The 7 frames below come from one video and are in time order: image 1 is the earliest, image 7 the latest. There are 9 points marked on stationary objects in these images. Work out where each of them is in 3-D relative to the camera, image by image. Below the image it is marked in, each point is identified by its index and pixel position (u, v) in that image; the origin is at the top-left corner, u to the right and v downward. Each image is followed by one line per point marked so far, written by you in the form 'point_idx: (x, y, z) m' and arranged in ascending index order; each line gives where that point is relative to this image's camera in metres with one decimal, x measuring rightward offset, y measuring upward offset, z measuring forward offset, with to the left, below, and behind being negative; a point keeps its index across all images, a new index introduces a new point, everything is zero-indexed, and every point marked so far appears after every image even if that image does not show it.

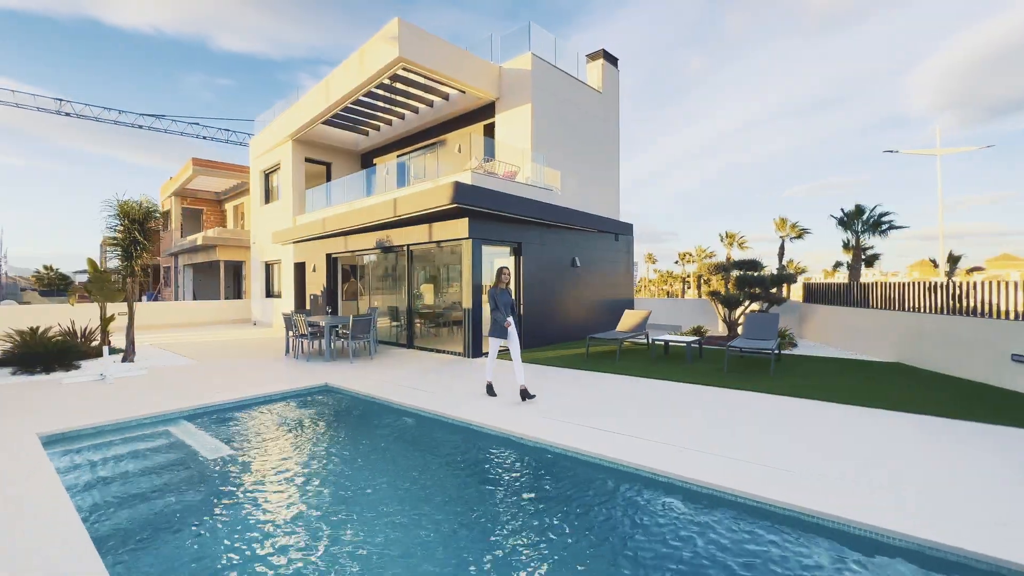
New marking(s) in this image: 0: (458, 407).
0: (-0.6, -1.4, +5.9) m
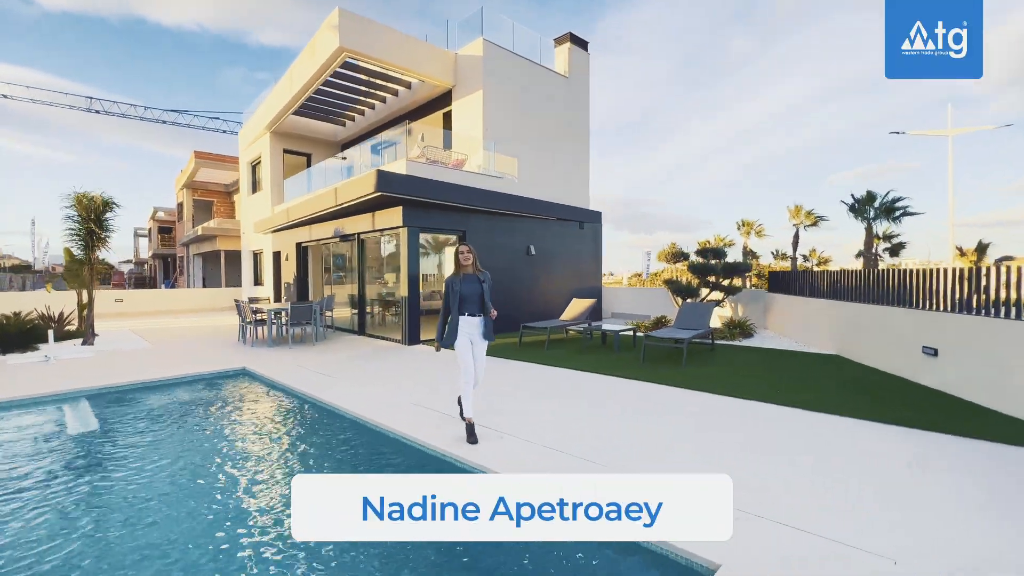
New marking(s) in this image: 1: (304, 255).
0: (-2.0, -1.3, +6.0) m
1: (-5.8, +0.9, +12.7) m
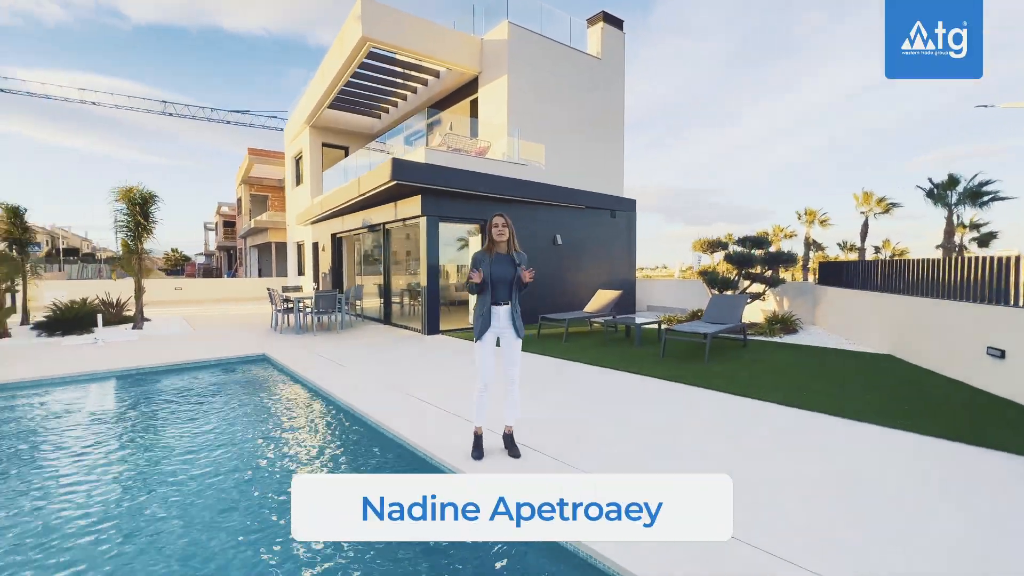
0: (-1.9, -1.1, +6.0) m
1: (-5.0, +1.2, +13.0) m
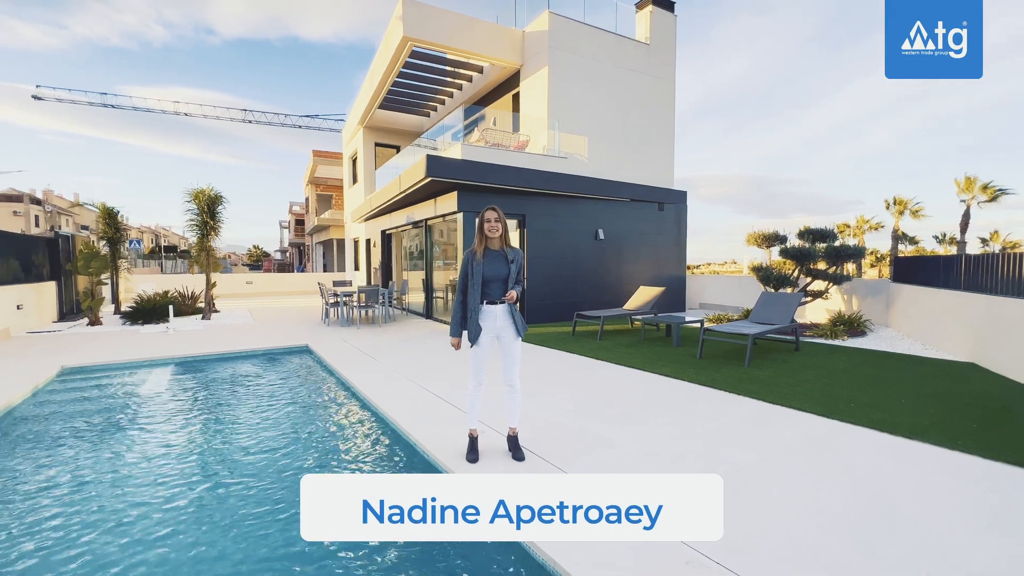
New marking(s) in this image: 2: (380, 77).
0: (-1.5, -1.1, +6.2) m
1: (-3.7, +1.4, +13.5) m
2: (-3.4, +5.4, +11.6) m
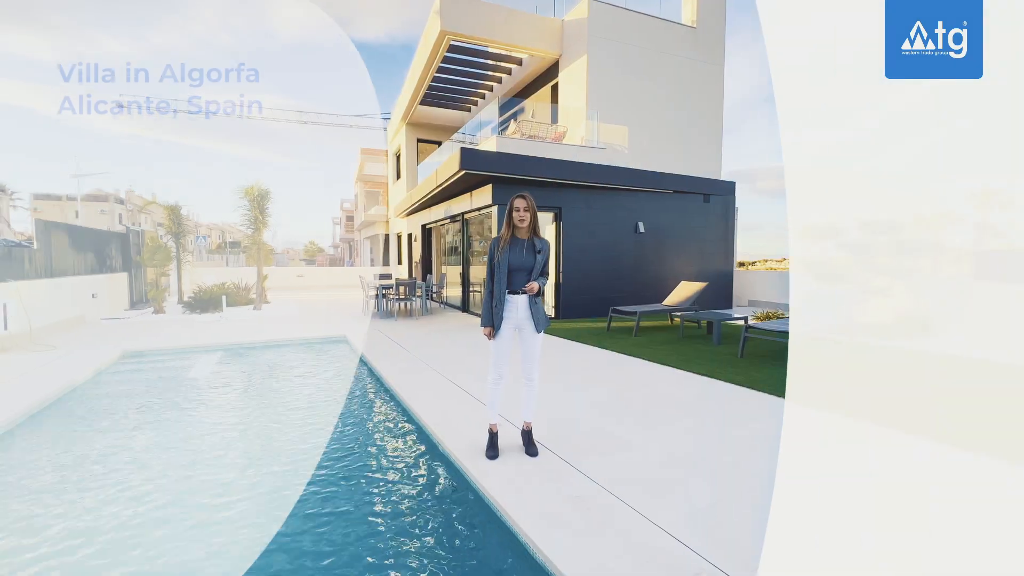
0: (-1.1, -1.0, +6.2) m
1: (-2.5, +1.5, +13.7) m
2: (-2.4, +5.6, +11.8) m
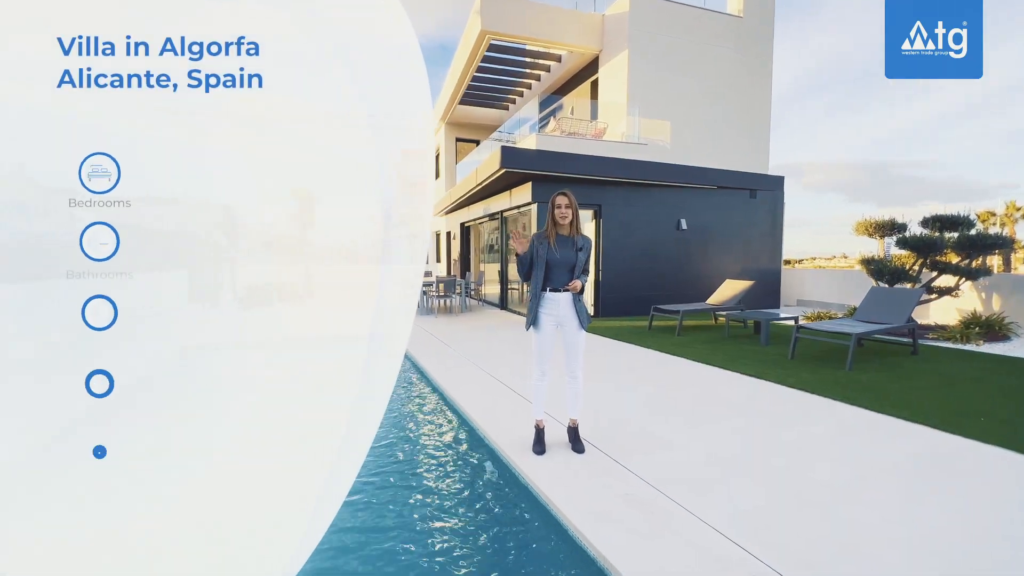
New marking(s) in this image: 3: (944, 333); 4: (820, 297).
0: (-0.5, -0.9, +6.3) m
1: (-1.4, +1.6, +13.8) m
2: (-1.4, +5.6, +11.9) m
3: (+6.8, -0.7, +7.1) m
4: (+7.4, -0.2, +10.9) m
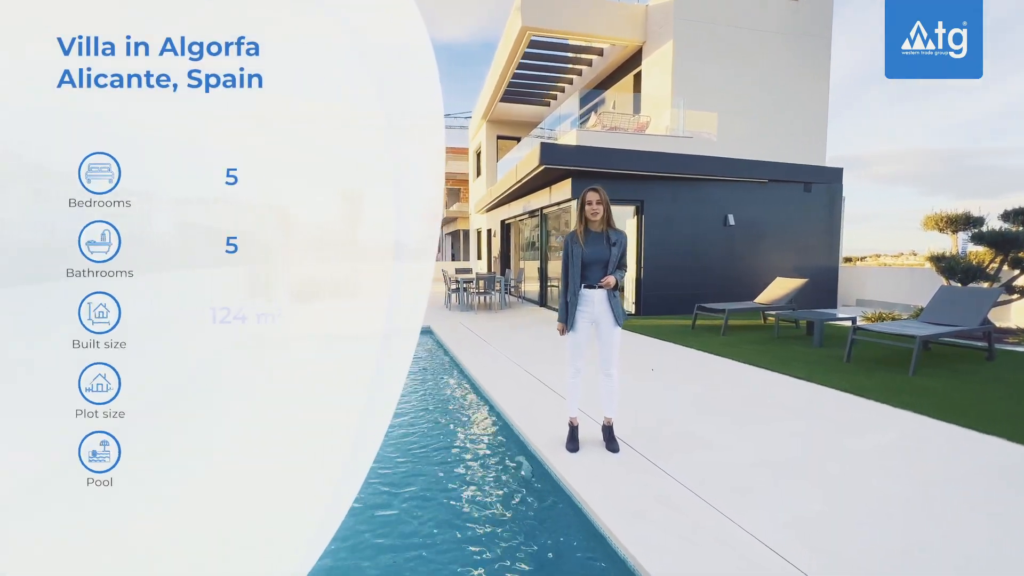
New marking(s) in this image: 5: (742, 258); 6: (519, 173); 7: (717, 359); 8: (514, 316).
0: (0.0, -0.9, +6.3) m
1: (-0.1, +1.7, +13.9) m
2: (-0.3, +5.7, +11.9) m
3: (+7.4, -0.7, +6.5) m
4: (+8.3, -0.2, +10.1) m
5: (+4.8, +0.6, +9.5) m
6: (+0.2, +2.3, +9.2) m
7: (+2.5, -0.9, +5.5) m
8: (+0.1, -0.6, +9.5) m
